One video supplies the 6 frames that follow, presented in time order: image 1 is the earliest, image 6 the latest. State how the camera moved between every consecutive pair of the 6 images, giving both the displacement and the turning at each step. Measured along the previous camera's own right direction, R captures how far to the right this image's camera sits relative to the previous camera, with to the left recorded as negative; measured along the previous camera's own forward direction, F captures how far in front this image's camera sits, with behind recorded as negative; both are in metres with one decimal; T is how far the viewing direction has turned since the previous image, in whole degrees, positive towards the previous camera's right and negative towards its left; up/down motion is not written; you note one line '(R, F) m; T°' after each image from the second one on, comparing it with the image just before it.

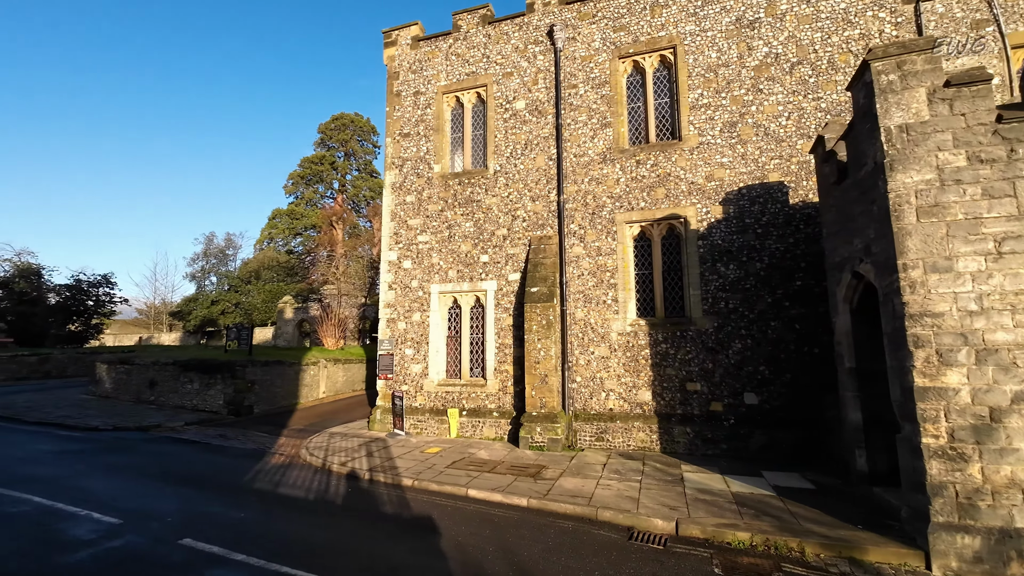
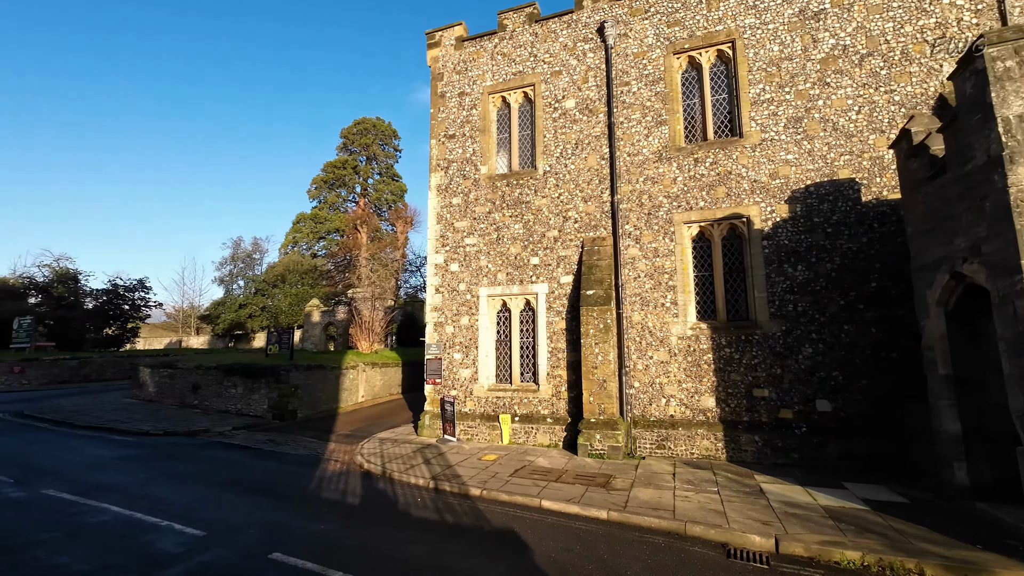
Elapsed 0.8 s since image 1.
(-0.8, +0.2) m; -2°
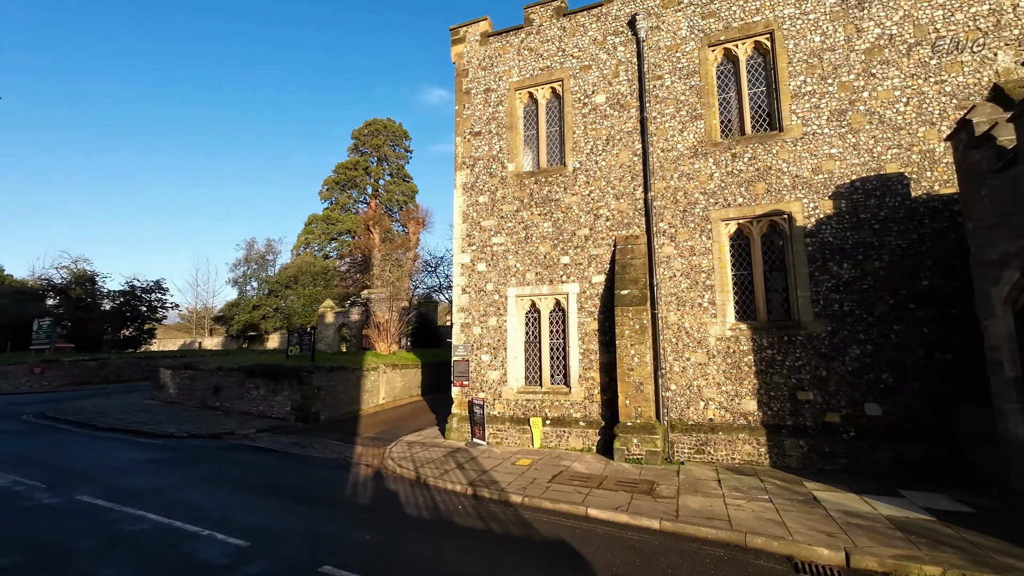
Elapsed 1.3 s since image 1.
(-0.5, +0.2) m; -1°
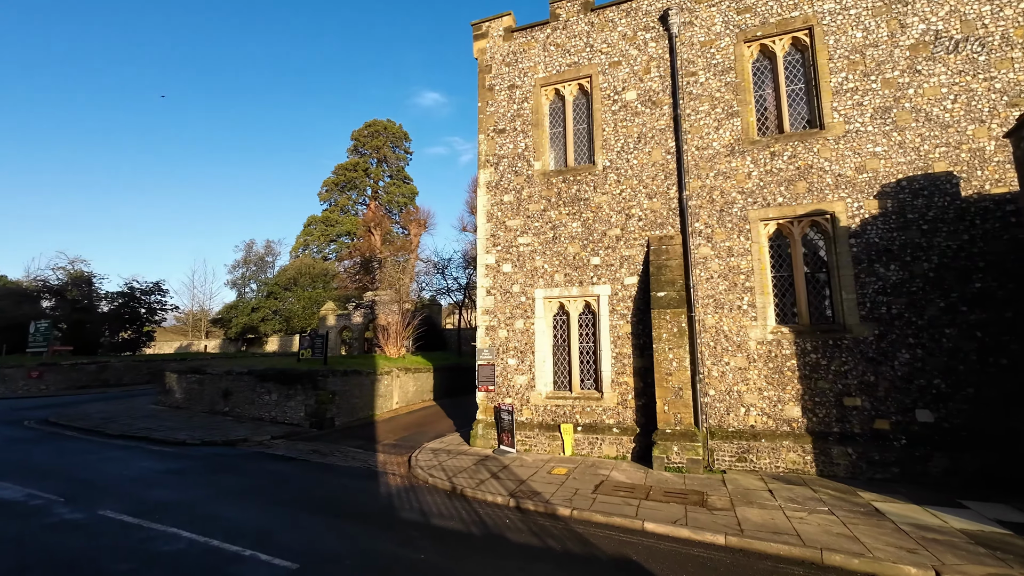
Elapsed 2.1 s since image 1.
(-0.7, +0.3) m; +1°
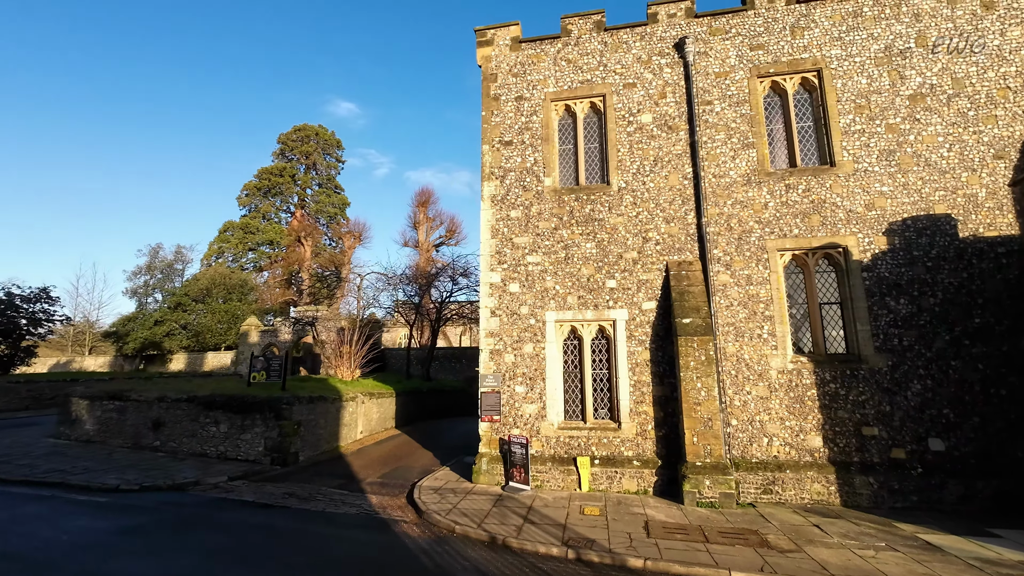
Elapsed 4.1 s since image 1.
(-1.8, +0.9) m; +9°
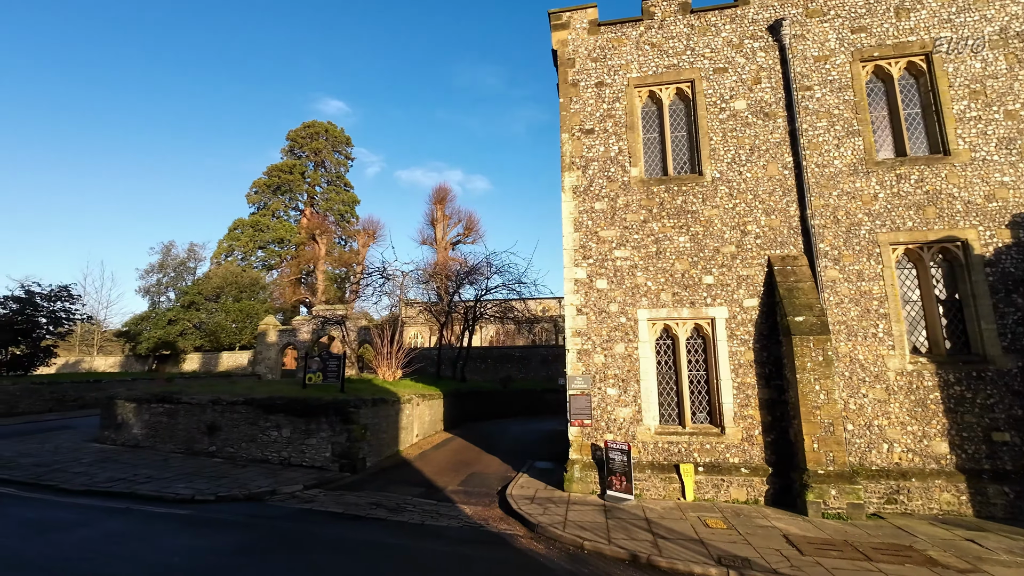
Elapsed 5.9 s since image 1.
(-1.8, +0.6) m; 0°
